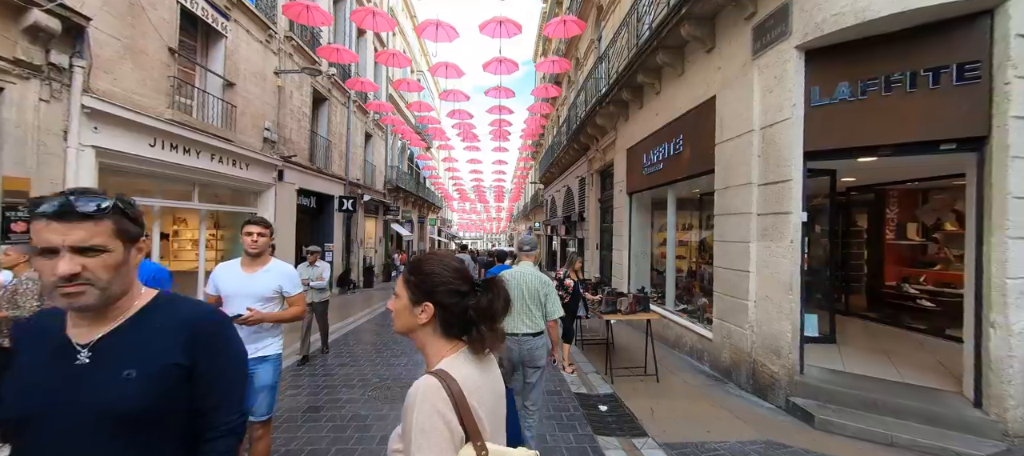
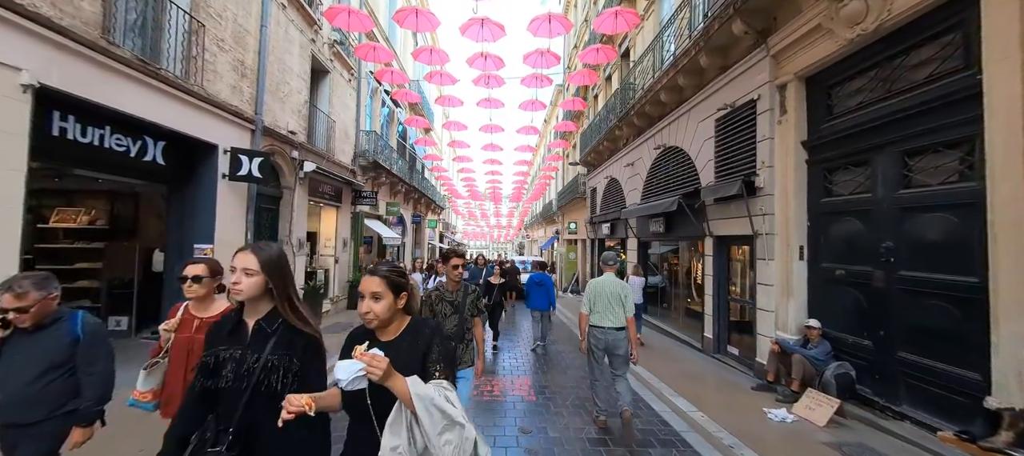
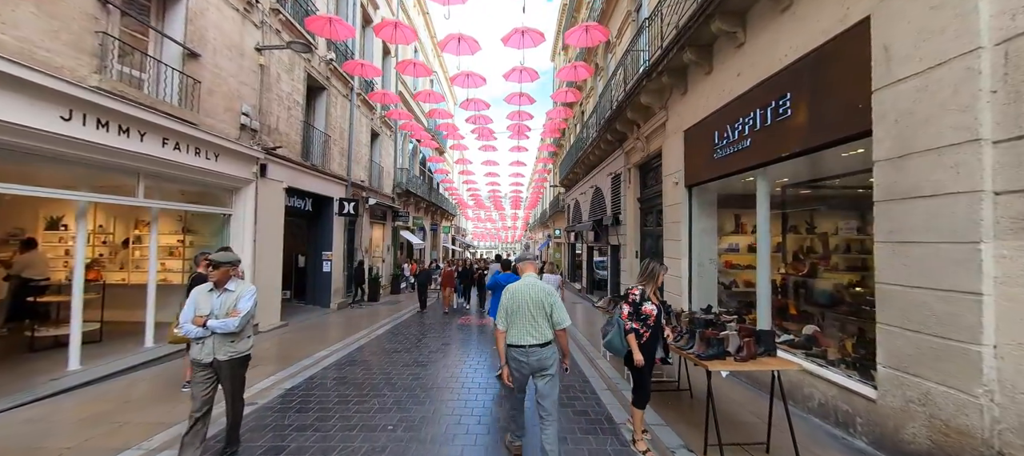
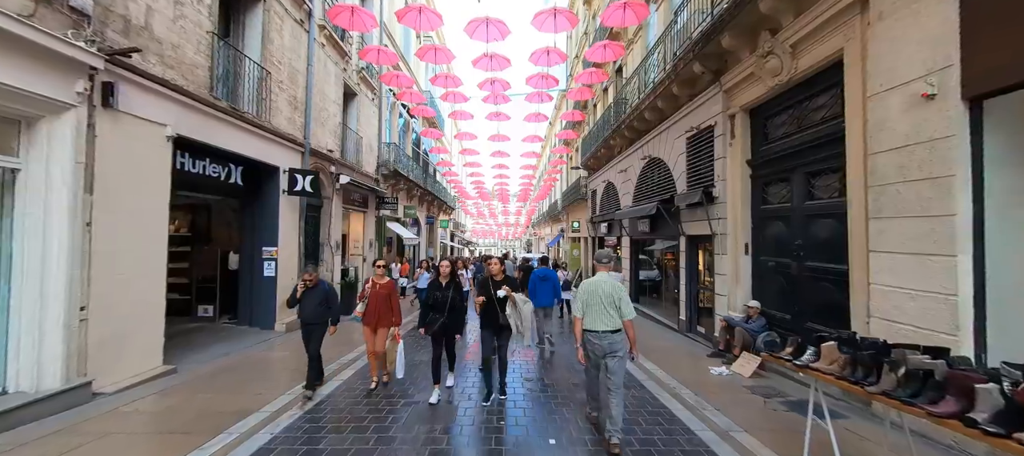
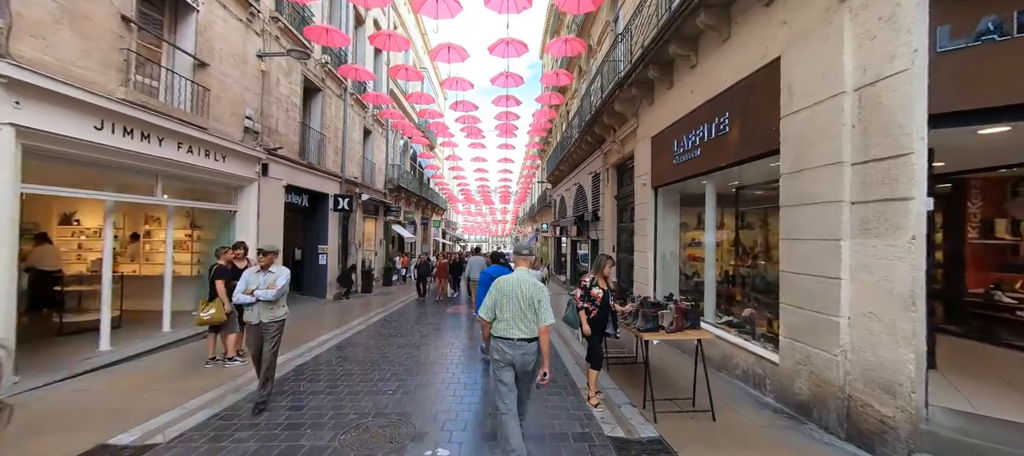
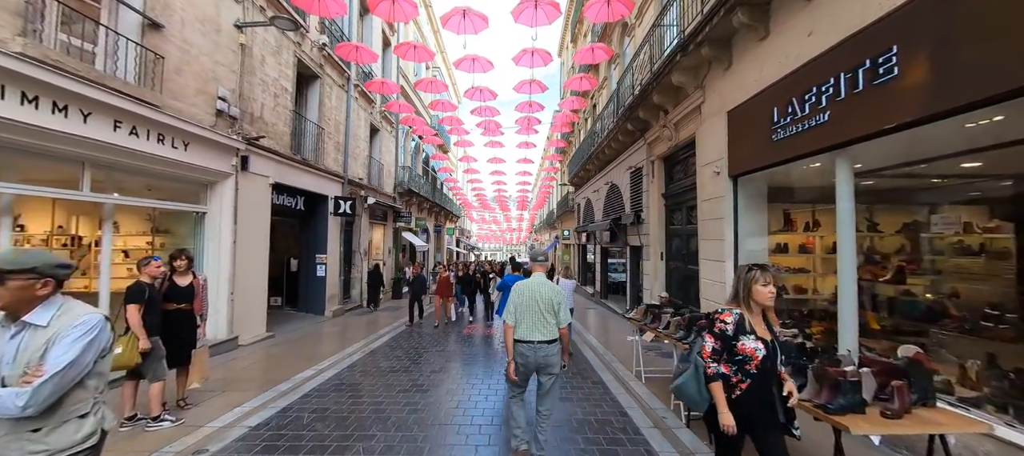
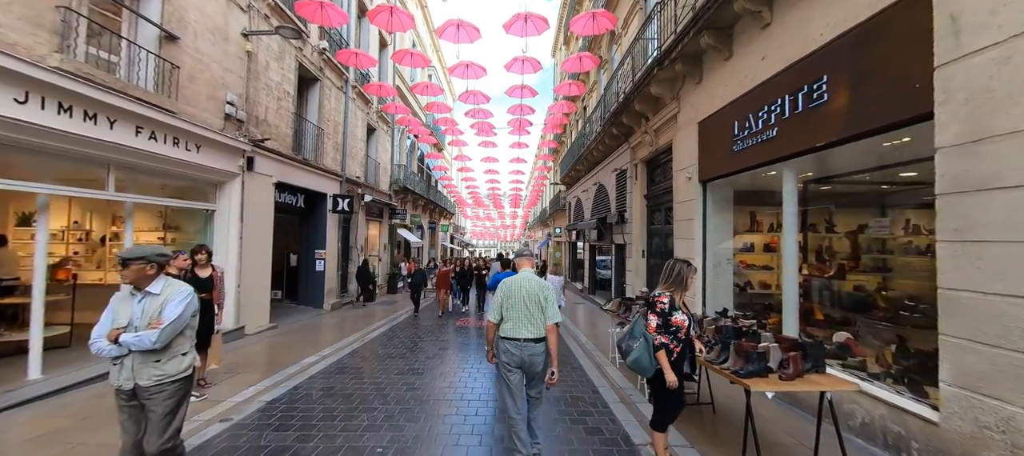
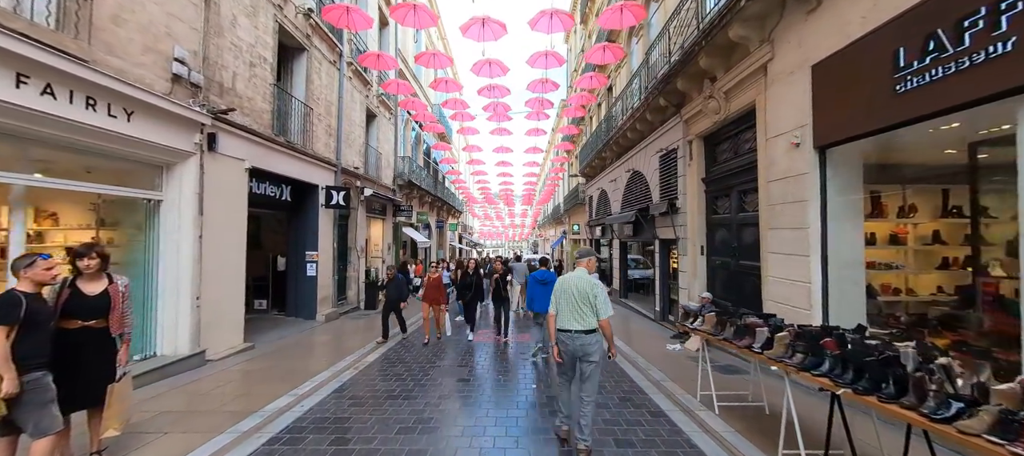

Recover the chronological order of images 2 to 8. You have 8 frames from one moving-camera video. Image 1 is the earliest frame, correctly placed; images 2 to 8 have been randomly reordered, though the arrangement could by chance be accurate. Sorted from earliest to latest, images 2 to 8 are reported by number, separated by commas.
5, 3, 7, 6, 8, 4, 2
